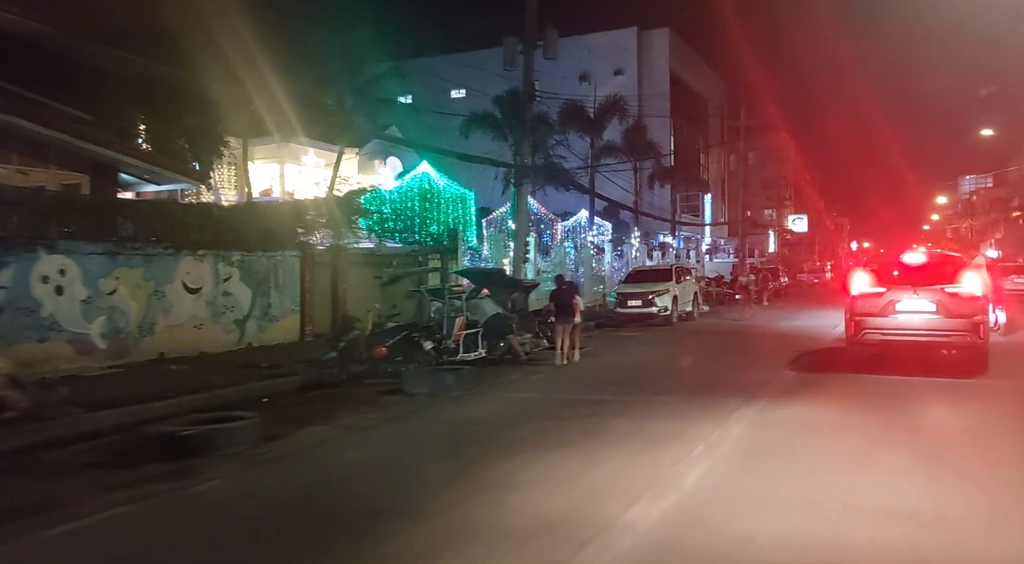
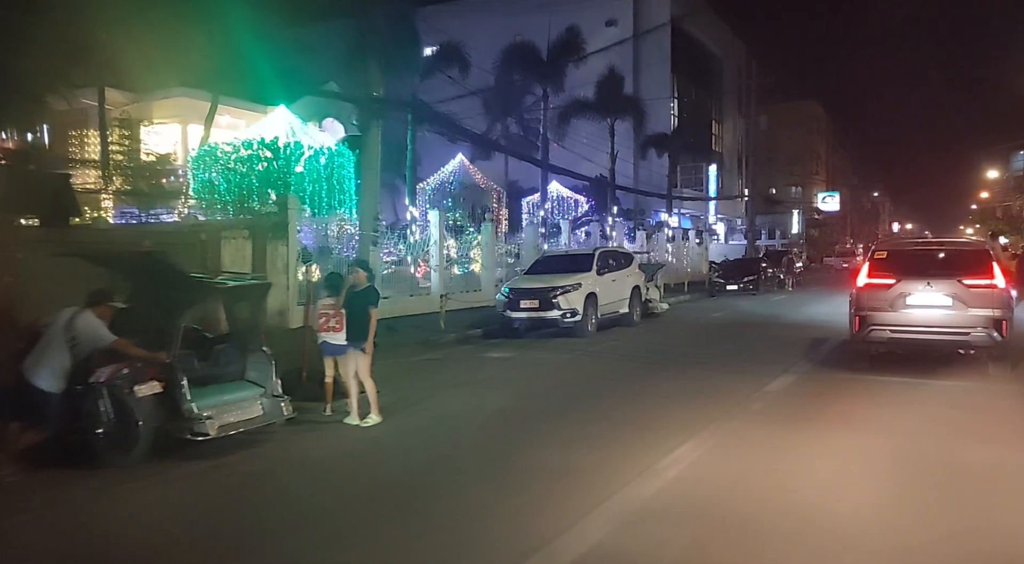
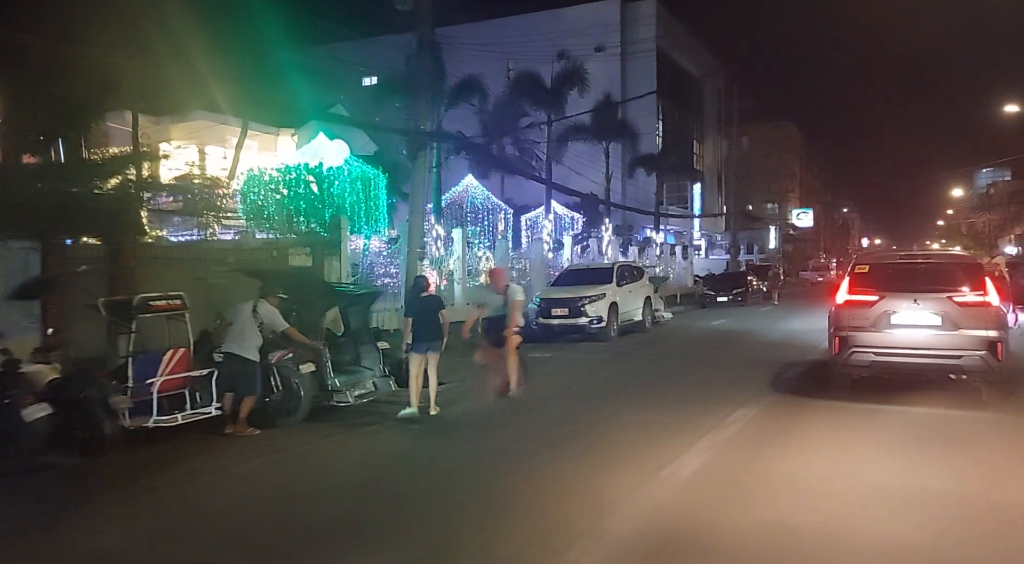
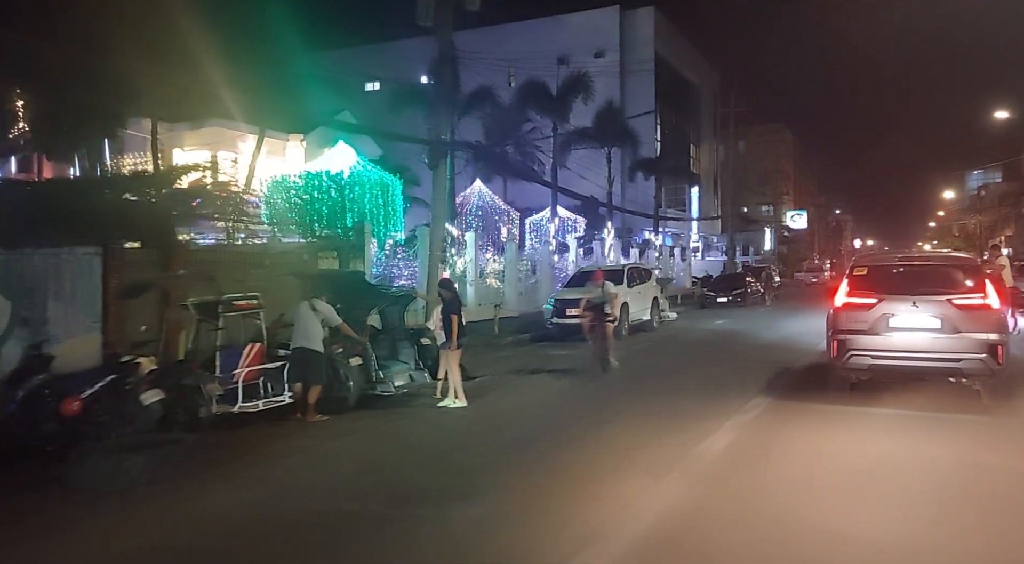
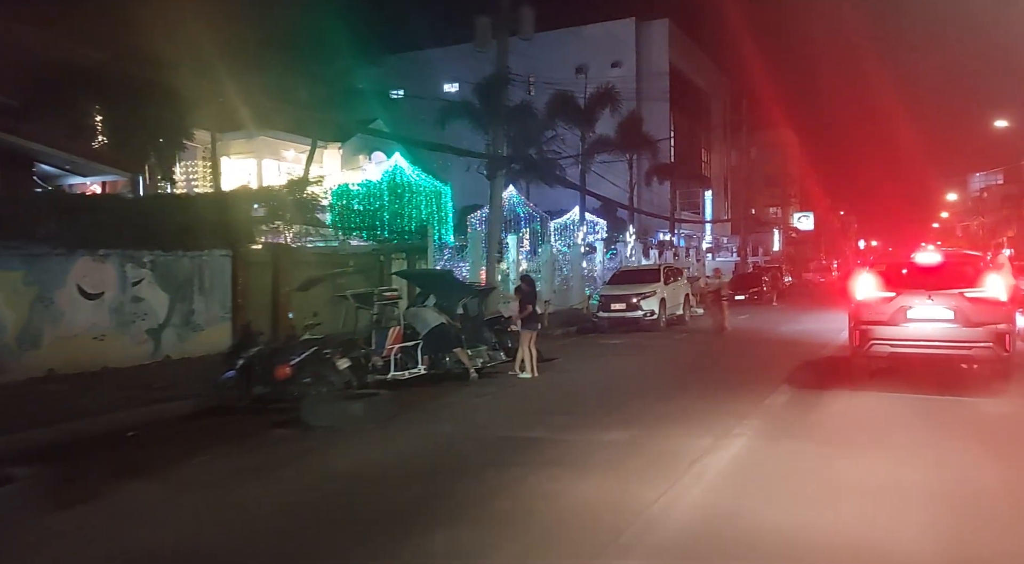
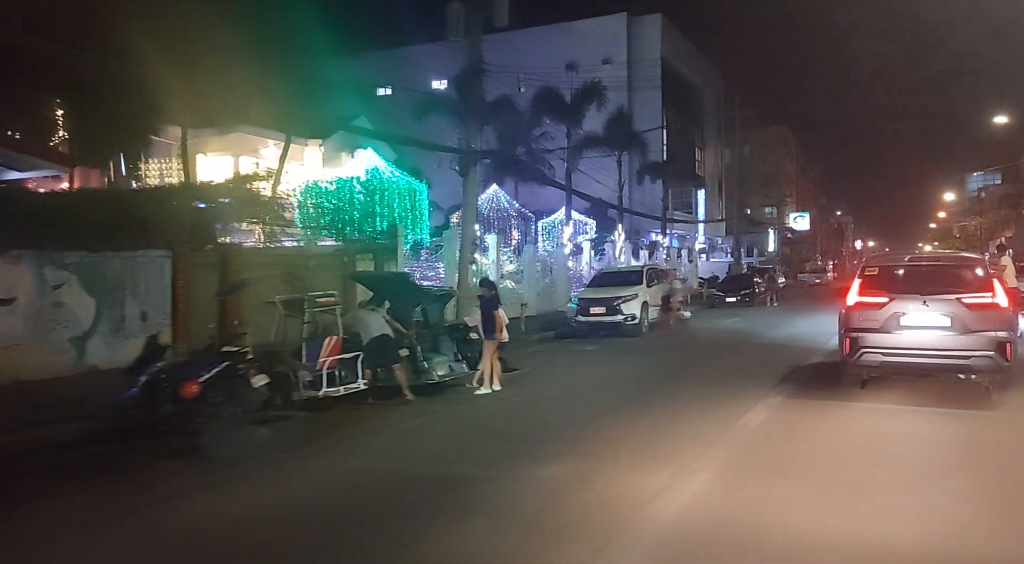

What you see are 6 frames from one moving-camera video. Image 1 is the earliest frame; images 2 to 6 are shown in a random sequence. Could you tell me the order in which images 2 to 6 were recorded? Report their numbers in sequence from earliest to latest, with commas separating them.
5, 6, 4, 3, 2
